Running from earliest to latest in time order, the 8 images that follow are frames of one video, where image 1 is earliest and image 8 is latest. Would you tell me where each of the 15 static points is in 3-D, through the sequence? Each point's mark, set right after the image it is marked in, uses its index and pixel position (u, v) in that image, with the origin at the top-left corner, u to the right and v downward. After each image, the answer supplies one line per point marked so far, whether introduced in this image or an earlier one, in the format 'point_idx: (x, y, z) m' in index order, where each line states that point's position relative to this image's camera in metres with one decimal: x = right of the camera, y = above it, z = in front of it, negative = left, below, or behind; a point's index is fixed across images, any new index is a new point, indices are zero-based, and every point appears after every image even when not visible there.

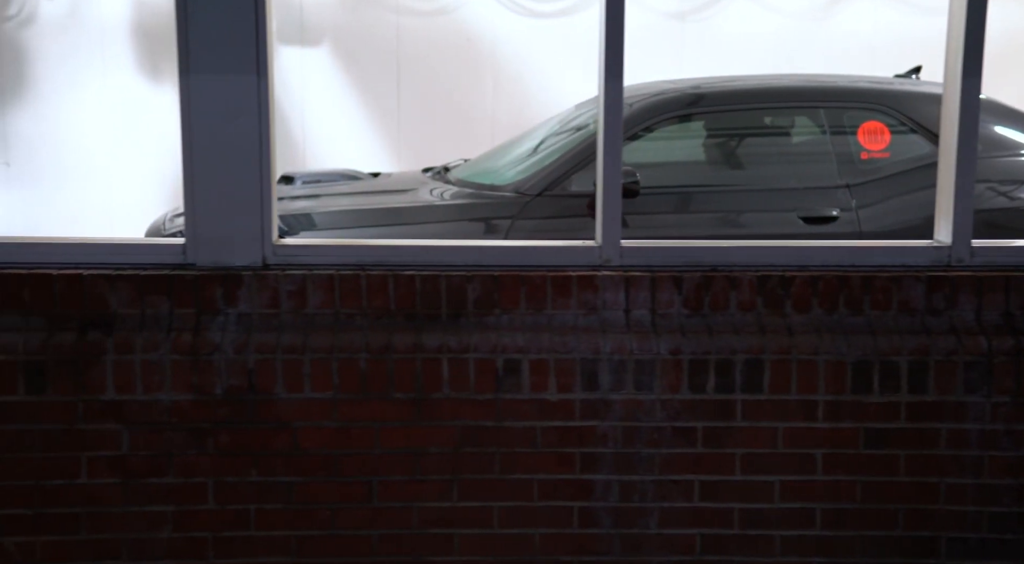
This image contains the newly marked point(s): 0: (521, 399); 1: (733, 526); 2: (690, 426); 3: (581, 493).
0: (0.0, -0.4, +3.9) m
1: (+0.8, -0.9, +4.0) m
2: (+0.6, -0.5, +4.0) m
3: (+0.3, -0.7, +4.0) m
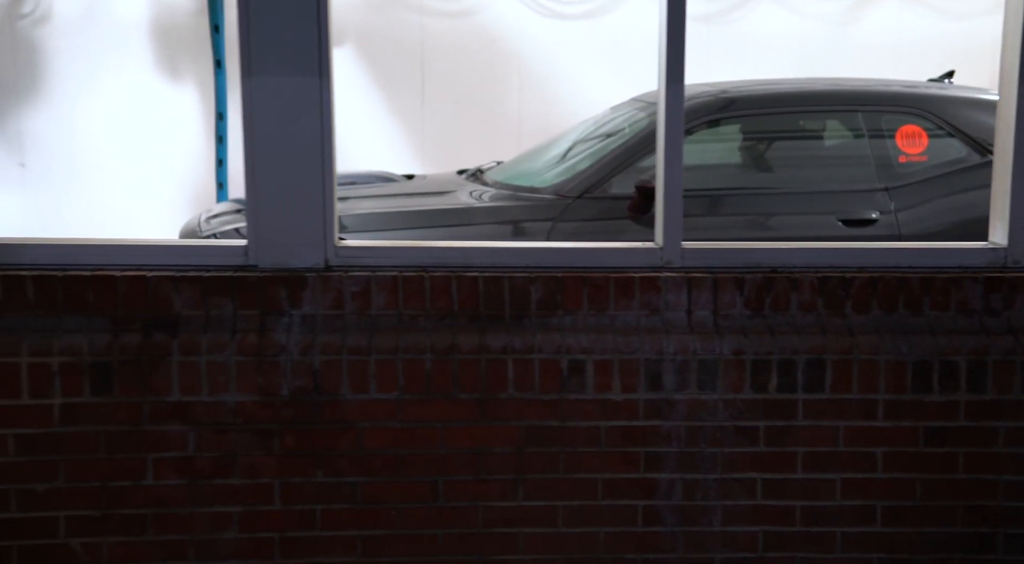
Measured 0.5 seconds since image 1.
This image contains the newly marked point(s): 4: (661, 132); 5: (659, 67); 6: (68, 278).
0: (+0.3, -0.4, +3.9) m
1: (+1.0, -0.9, +4.1) m
2: (+0.9, -0.5, +4.0) m
3: (+0.5, -0.7, +4.0) m
4: (+0.6, +0.5, +4.1) m
5: (+0.6, +0.8, +4.1) m
6: (-1.4, 0.0, +3.7) m
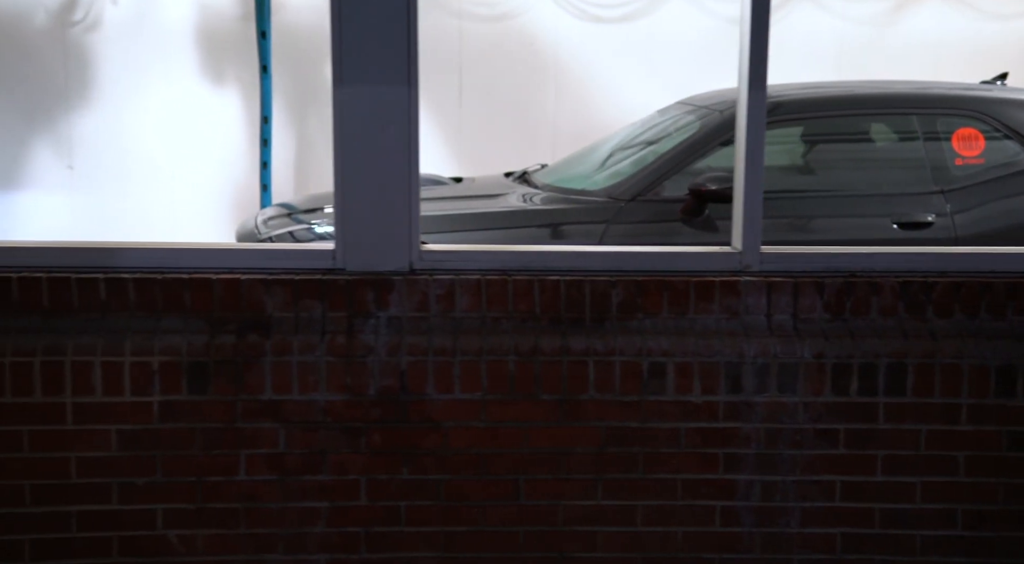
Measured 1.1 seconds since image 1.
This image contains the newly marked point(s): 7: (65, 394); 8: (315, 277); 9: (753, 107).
0: (+0.5, -0.4, +4.0) m
1: (+1.3, -0.9, +4.1) m
2: (+1.1, -0.5, +4.0) m
3: (+0.8, -0.7, +4.1) m
4: (+0.8, +0.5, +4.1) m
5: (+0.8, +0.8, +4.1) m
6: (-1.2, 0.0, +3.9) m
7: (-1.5, -0.4, +3.8) m
8: (-0.7, 0.0, +4.0) m
9: (+0.9, +0.6, +4.1) m
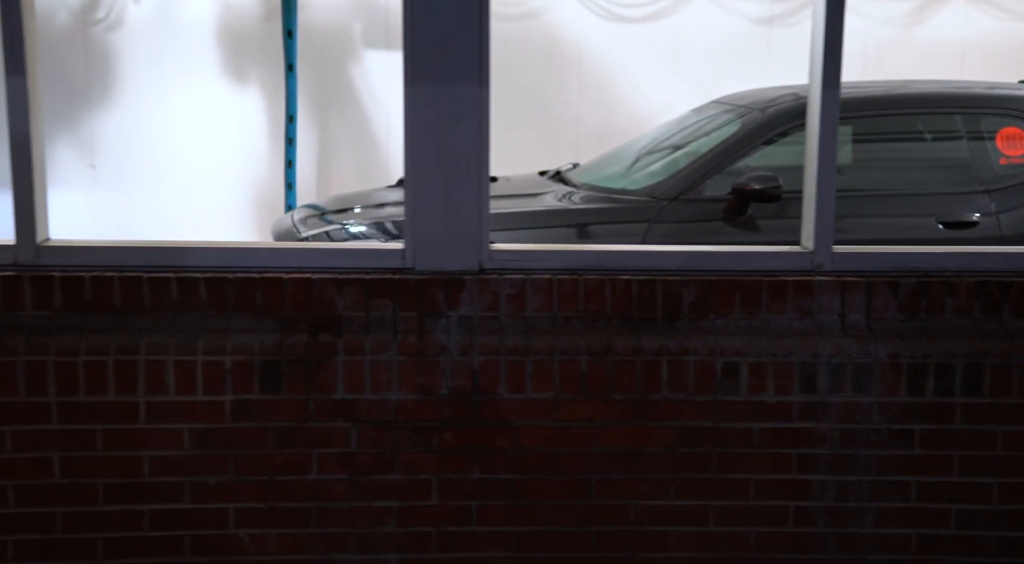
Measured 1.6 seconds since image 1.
0: (+0.8, -0.4, +4.0) m
1: (+1.6, -0.9, +4.1) m
2: (+1.4, -0.5, +4.0) m
3: (+1.0, -0.7, +4.0) m
4: (+1.1, +0.5, +4.1) m
5: (+1.1, +0.8, +4.1) m
6: (-0.9, 0.0, +3.9) m
7: (-1.2, -0.4, +3.8) m
8: (-0.4, 0.0, +3.9) m
9: (+1.1, +0.6, +4.1) m
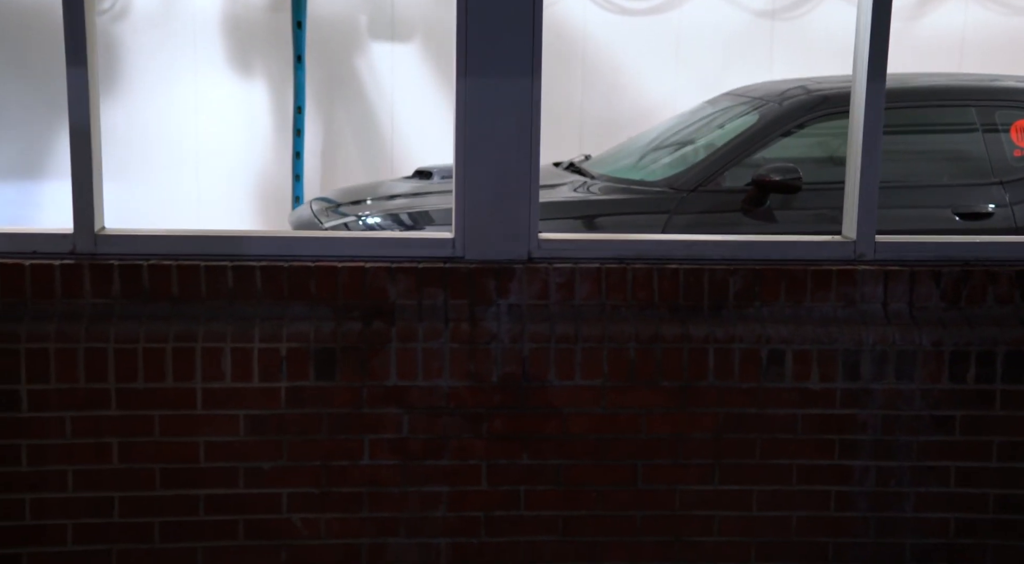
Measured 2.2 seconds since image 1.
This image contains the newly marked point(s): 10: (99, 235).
0: (+1.0, -0.4, +4.1) m
1: (+1.7, -0.8, +4.2) m
2: (+1.6, -0.5, +4.1) m
3: (+1.2, -0.7, +4.1) m
4: (+1.3, +0.6, +4.2) m
5: (+1.3, +0.8, +4.2) m
6: (-0.8, 0.0, +3.9) m
7: (-1.1, -0.3, +3.9) m
8: (-0.3, +0.1, +4.0) m
9: (+1.3, +0.7, +4.1) m
10: (-1.4, +0.2, +3.9) m
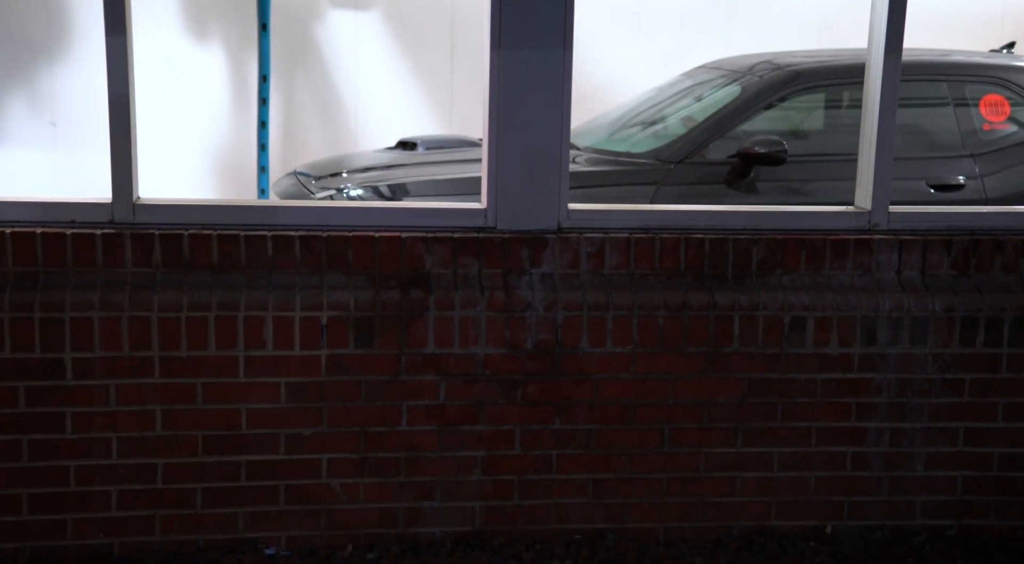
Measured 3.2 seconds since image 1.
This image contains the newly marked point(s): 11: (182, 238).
0: (+1.1, -0.3, +4.2) m
1: (+1.8, -0.7, +4.4) m
2: (+1.7, -0.4, +4.3) m
3: (+1.3, -0.6, +4.3) m
4: (+1.4, +0.7, +4.3) m
5: (+1.4, +0.9, +4.3) m
6: (-0.6, +0.1, +4.0) m
7: (-0.9, -0.2, +3.9) m
8: (-0.1, +0.2, +4.1) m
9: (+1.4, +0.8, +4.3) m
10: (-1.3, +0.3, +3.9) m
11: (-1.1, +0.2, +3.9) m
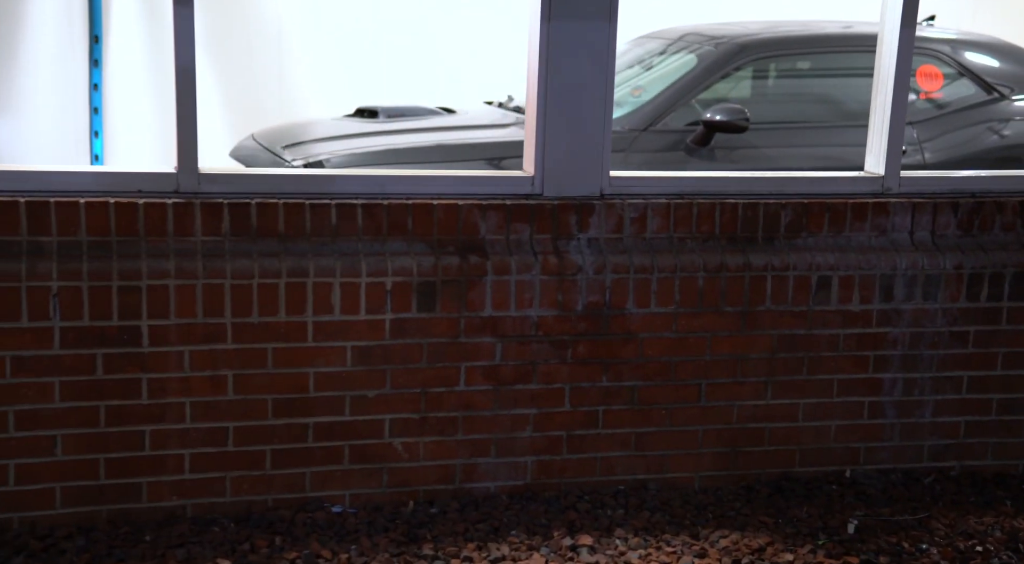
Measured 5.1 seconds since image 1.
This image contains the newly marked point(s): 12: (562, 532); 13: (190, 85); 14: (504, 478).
0: (+1.3, -0.1, +4.5) m
1: (+2.0, -0.5, +4.7) m
2: (+1.8, -0.2, +4.7) m
3: (+1.5, -0.4, +4.6) m
4: (+1.5, +0.8, +4.6) m
5: (+1.5, +1.1, +4.6) m
6: (-0.4, +0.3, +4.1) m
7: (-0.7, -0.1, +4.0) m
8: (0.0, +0.3, +4.3) m
9: (+1.6, +0.9, +4.6) m
10: (-1.1, +0.4, +4.0) m
11: (-0.9, +0.3, +4.0) m
12: (+0.2, -0.9, +4.1) m
13: (-1.1, +0.7, +3.9) m
14: (0.0, -0.7, +4.4) m
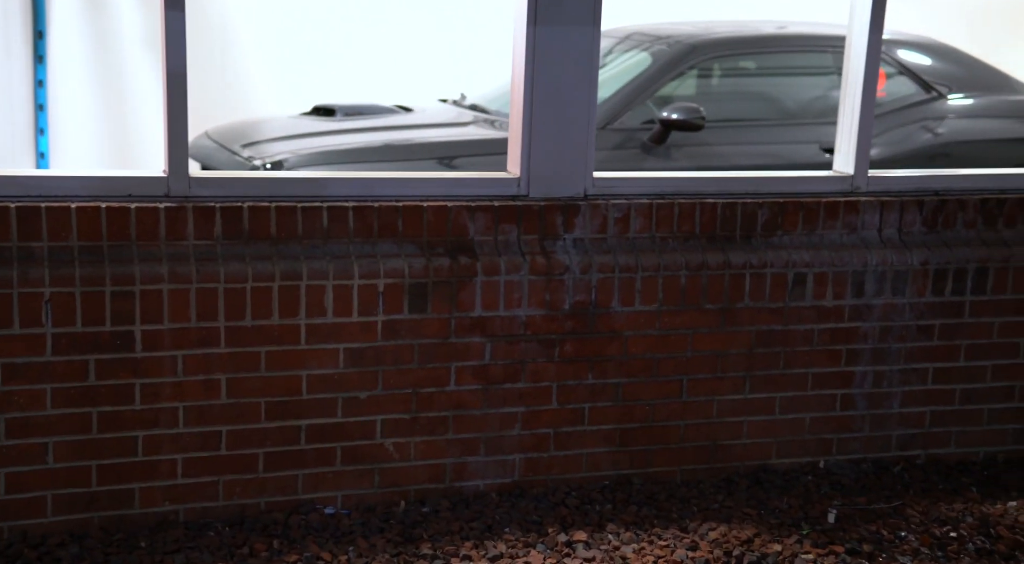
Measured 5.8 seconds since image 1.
0: (+1.2, -0.1, +4.7) m
1: (+1.9, -0.5, +4.9) m
2: (+1.8, -0.2, +4.8) m
3: (+1.4, -0.4, +4.8) m
4: (+1.5, +0.9, +4.8) m
5: (+1.4, +1.1, +4.8) m
6: (-0.5, +0.3, +4.1) m
7: (-0.7, -0.1, +4.0) m
8: (0.0, +0.3, +4.3) m
9: (+1.5, +1.0, +4.7) m
10: (-1.1, +0.4, +3.9) m
11: (-0.9, +0.3, +4.0) m
12: (+0.2, -0.9, +4.2) m
13: (-1.1, +0.7, +3.9) m
14: (-0.1, -0.7, +4.4) m
